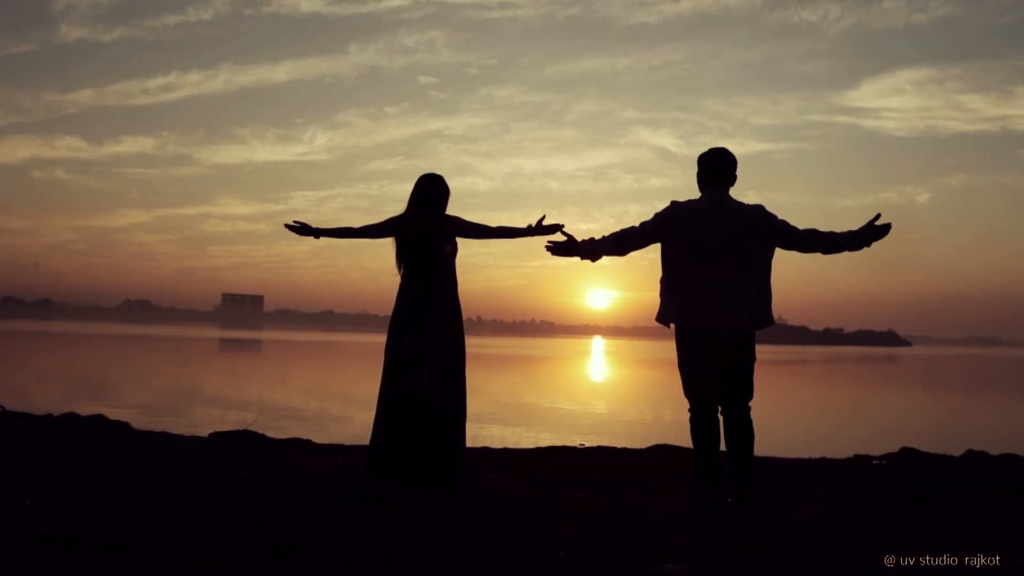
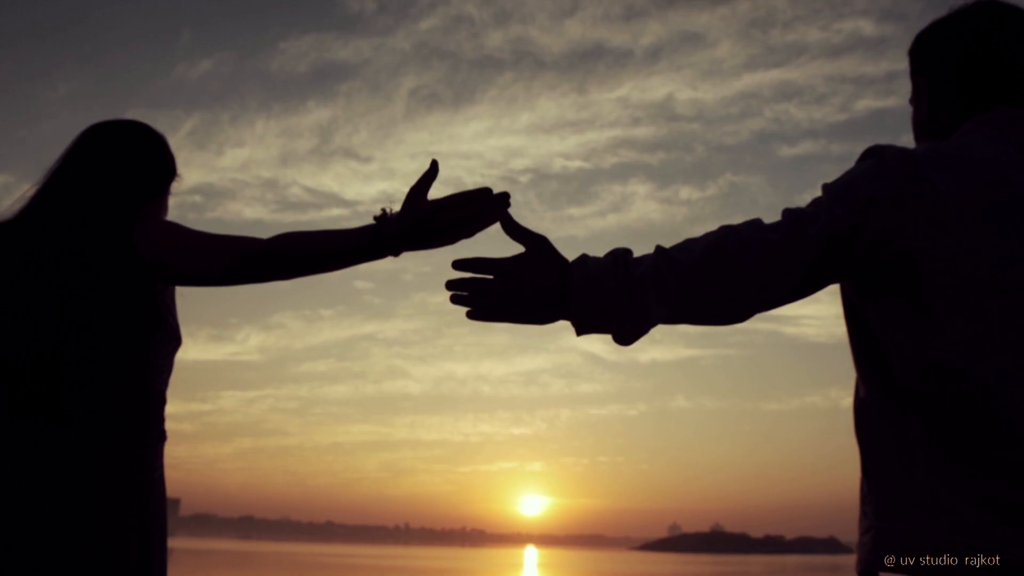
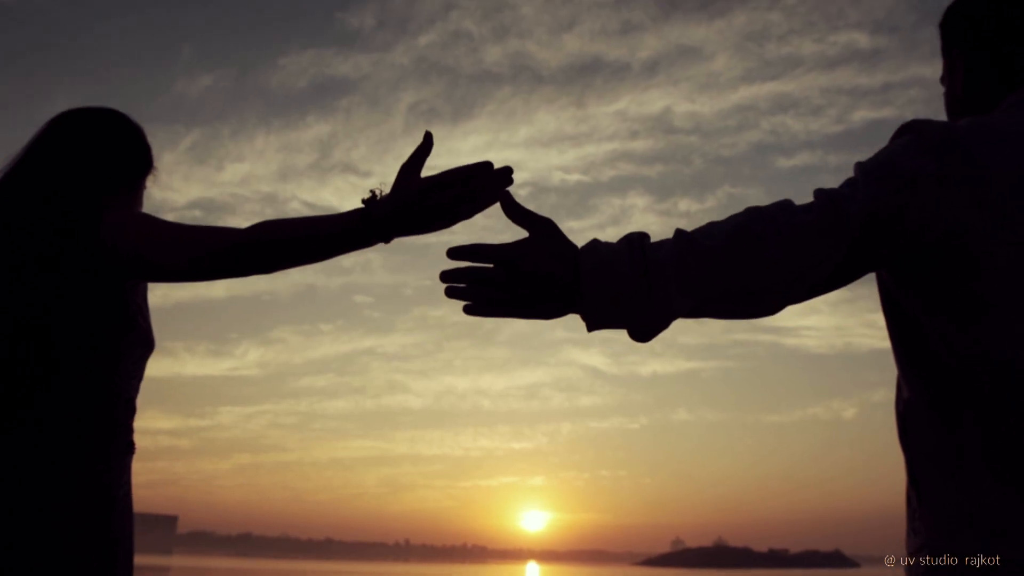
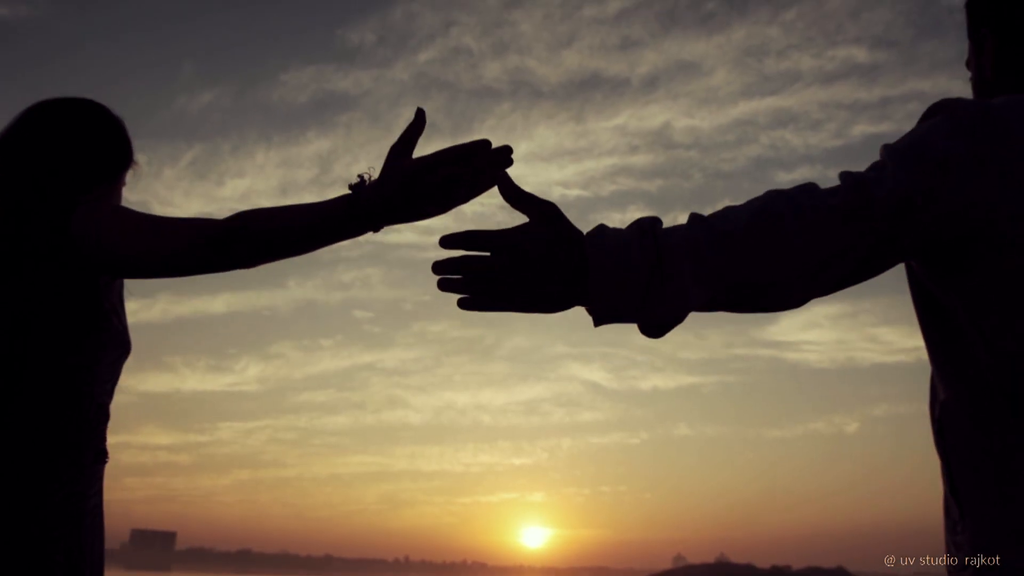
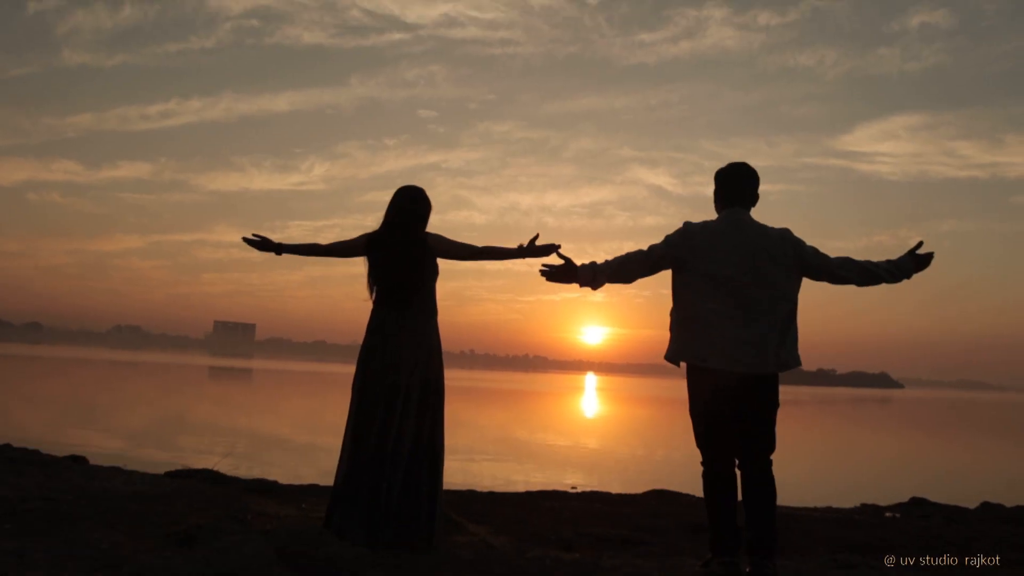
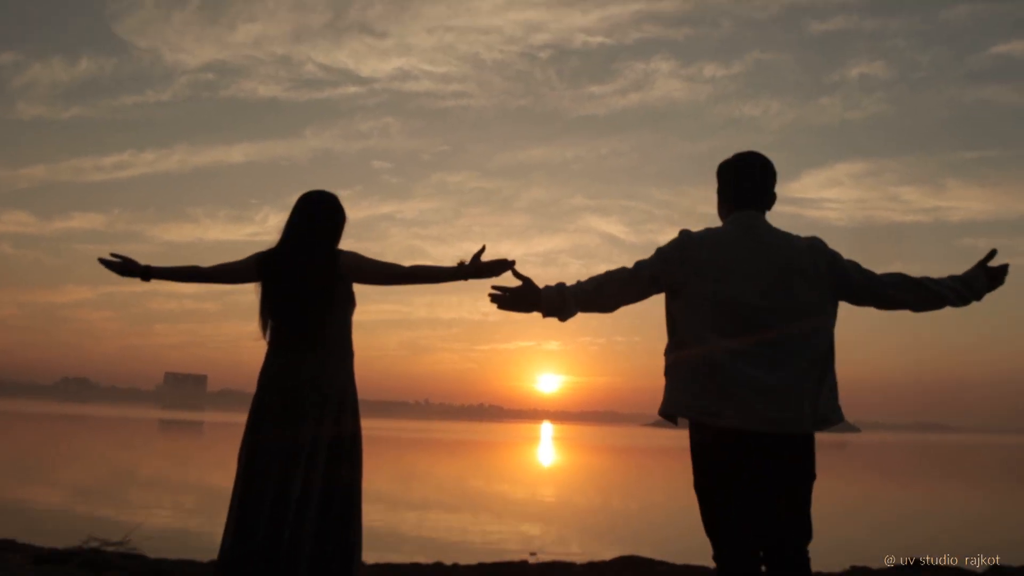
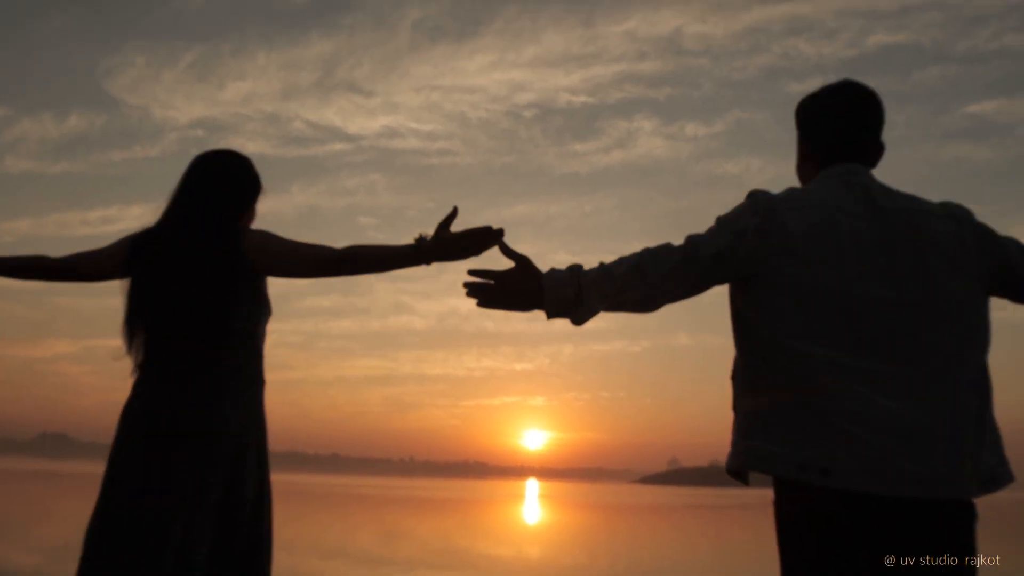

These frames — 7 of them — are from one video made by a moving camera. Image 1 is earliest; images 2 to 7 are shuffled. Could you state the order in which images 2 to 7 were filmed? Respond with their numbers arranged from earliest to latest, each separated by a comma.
5, 6, 7, 2, 3, 4
